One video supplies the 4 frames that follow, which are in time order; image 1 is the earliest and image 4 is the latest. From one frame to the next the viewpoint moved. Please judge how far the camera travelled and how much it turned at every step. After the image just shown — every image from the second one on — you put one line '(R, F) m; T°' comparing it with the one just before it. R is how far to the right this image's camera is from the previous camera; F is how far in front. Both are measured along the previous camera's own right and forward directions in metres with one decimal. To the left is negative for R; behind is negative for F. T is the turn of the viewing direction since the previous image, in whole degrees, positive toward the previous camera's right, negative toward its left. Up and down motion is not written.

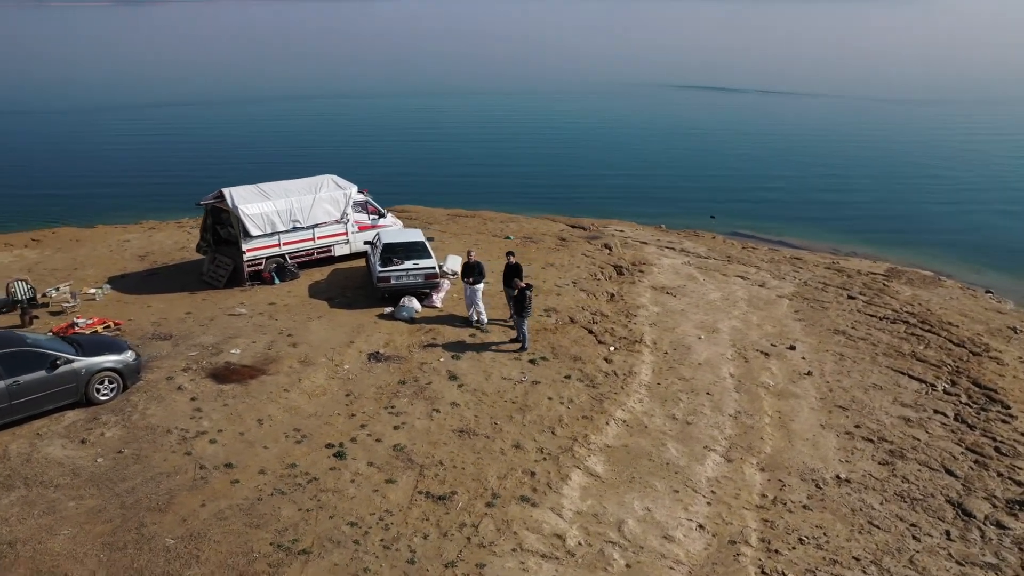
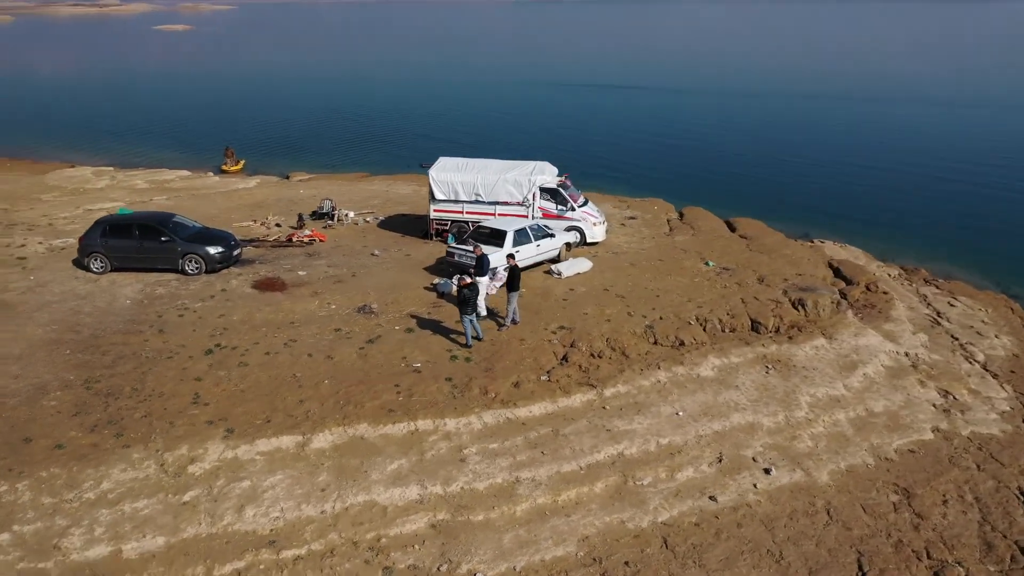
(+10.5, +4.7) m; -47°
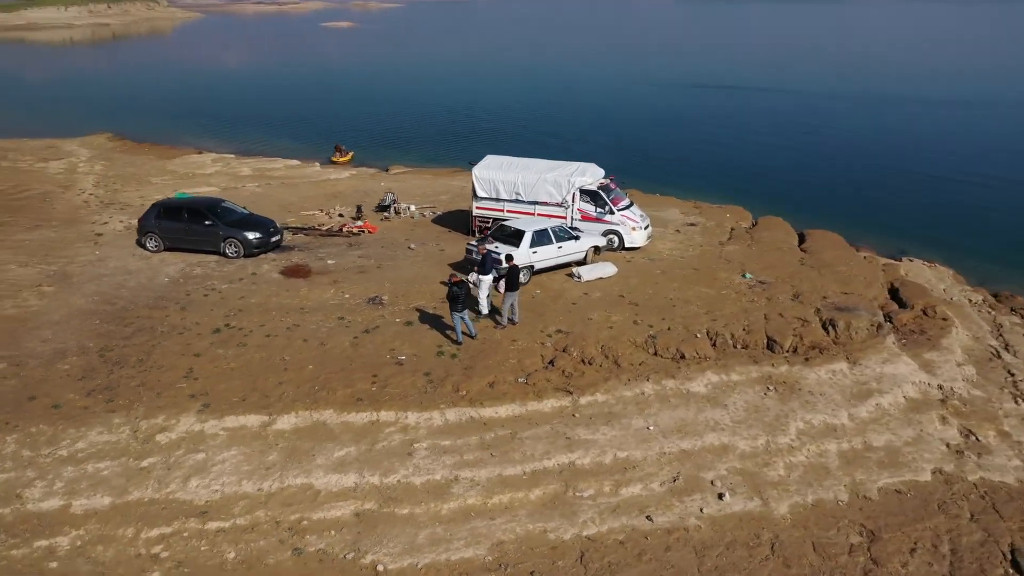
(+2.5, +0.2) m; -10°
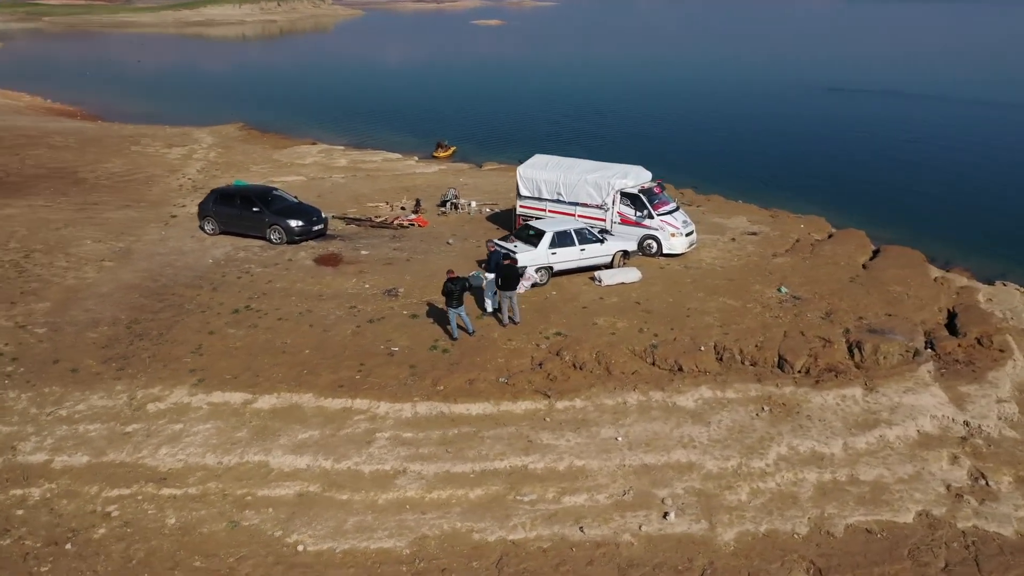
(+2.4, +0.2) m; -10°
